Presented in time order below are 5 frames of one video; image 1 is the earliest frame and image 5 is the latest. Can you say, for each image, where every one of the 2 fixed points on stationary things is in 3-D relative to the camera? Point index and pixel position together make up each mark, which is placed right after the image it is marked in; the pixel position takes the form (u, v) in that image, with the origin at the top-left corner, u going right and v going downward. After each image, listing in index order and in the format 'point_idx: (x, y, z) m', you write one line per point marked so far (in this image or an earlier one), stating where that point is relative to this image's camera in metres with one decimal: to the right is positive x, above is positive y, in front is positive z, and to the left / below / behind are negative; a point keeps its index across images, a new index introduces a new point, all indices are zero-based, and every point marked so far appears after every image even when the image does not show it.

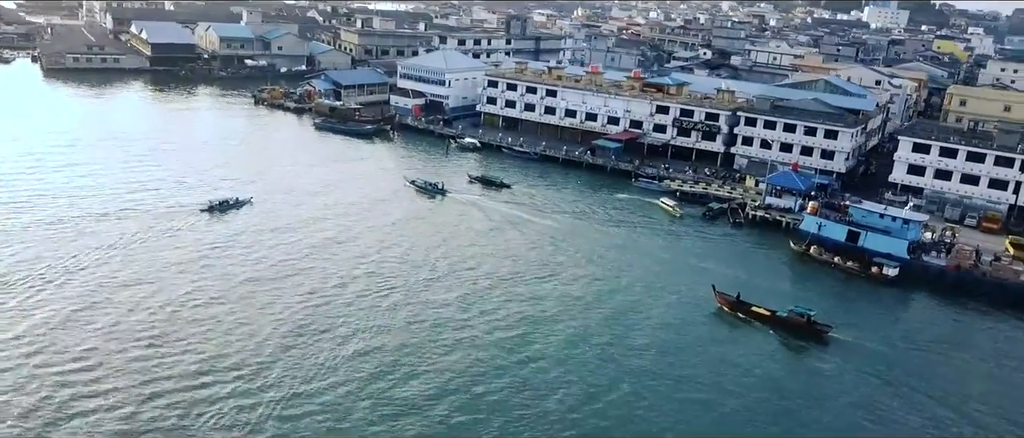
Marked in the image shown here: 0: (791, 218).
0: (+5.4, 0.0, +15.2) m
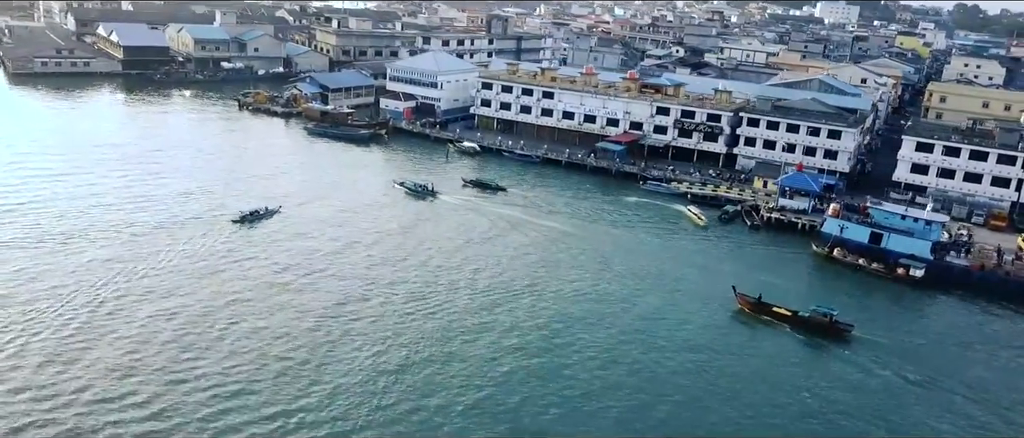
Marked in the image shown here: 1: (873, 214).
0: (+5.7, 0.0, +15.2) m
1: (+6.6, +0.1, +14.3) m
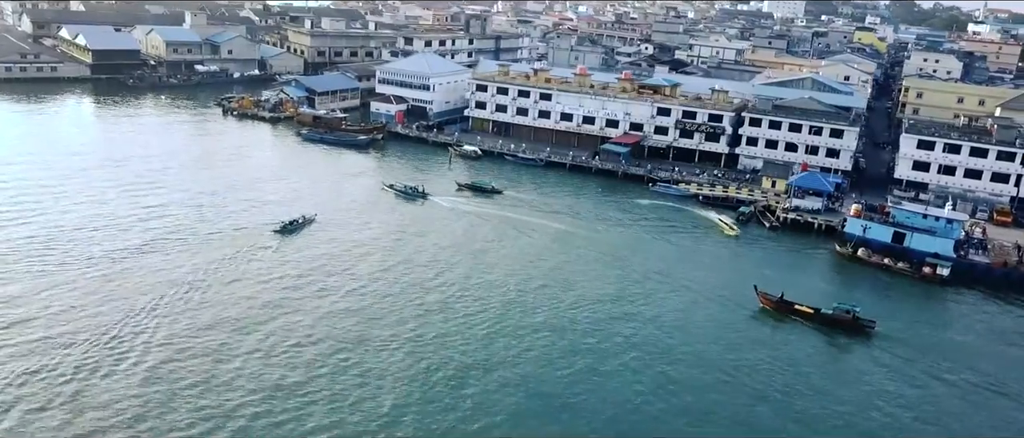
0: (+6.1, 0.0, +15.4) m
1: (+7.0, +0.1, +14.5) m
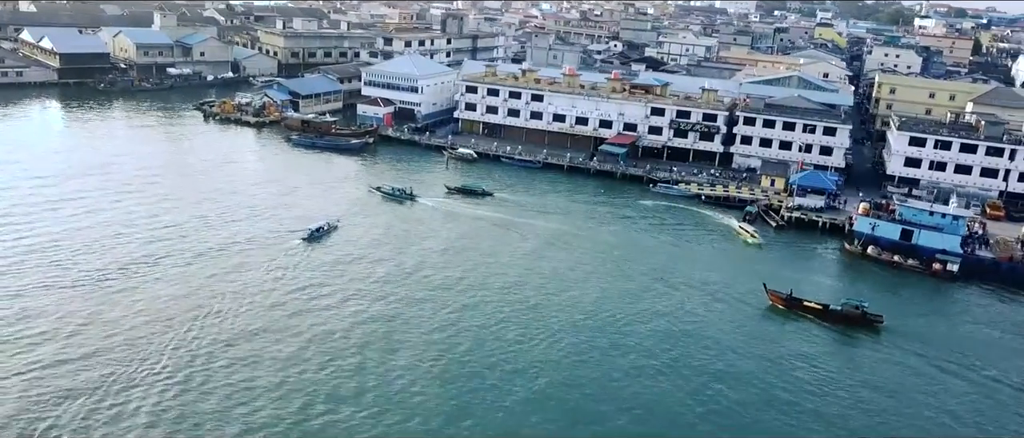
0: (+6.2, 0.0, +15.6) m
1: (+7.2, +0.2, +14.8) m
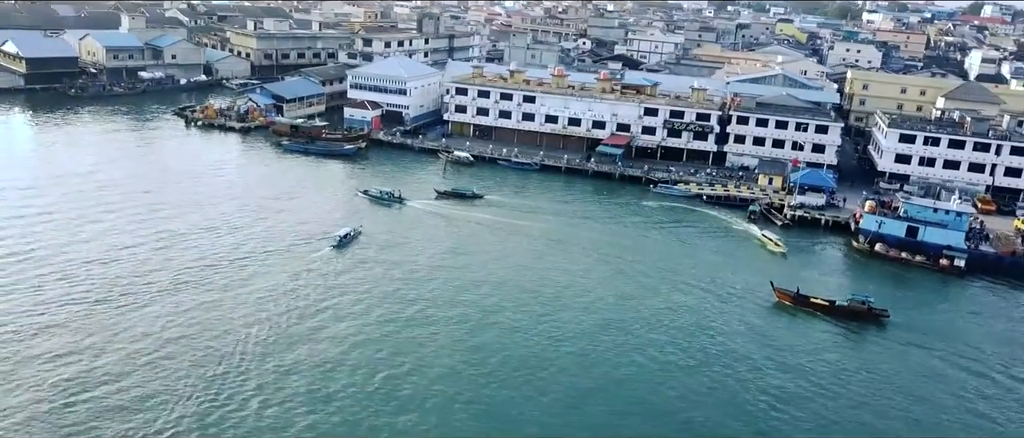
0: (+6.3, +0.1, +15.9) m
1: (+7.3, +0.2, +15.1) m
